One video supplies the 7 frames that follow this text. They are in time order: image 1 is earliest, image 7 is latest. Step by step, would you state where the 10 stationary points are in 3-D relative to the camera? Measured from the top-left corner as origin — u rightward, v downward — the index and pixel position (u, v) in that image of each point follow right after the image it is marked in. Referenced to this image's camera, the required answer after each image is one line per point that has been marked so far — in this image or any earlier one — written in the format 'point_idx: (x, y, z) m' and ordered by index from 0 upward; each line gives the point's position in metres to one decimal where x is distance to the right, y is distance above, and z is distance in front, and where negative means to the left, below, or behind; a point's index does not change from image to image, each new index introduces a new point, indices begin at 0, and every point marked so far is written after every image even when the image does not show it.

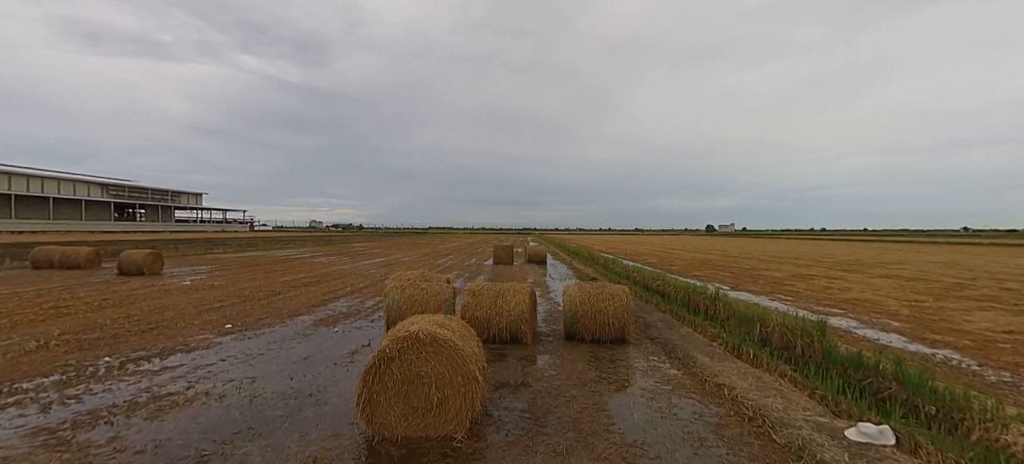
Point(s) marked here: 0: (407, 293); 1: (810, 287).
0: (-1.7, -1.0, +6.7) m
1: (+9.4, -1.8, +12.7) m
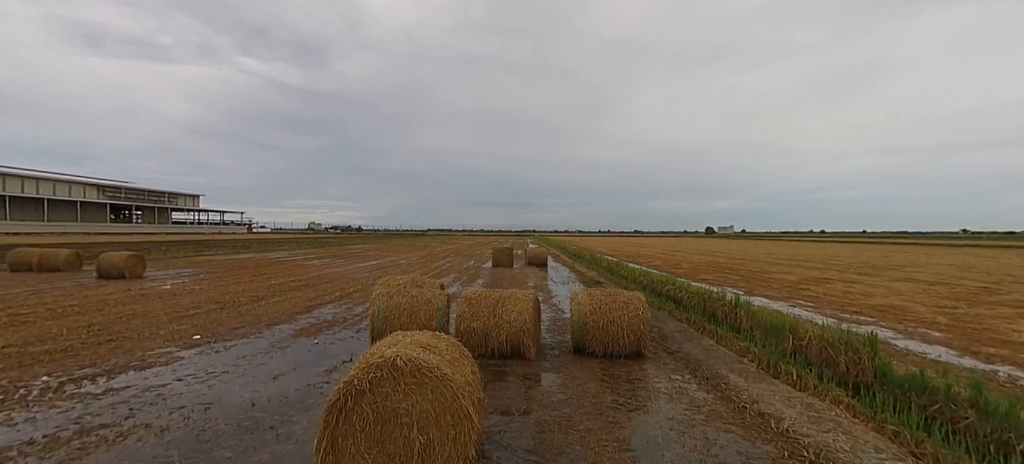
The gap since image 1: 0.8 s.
0: (-1.7, -1.0, +5.9) m
1: (+9.4, -1.8, +12.0) m
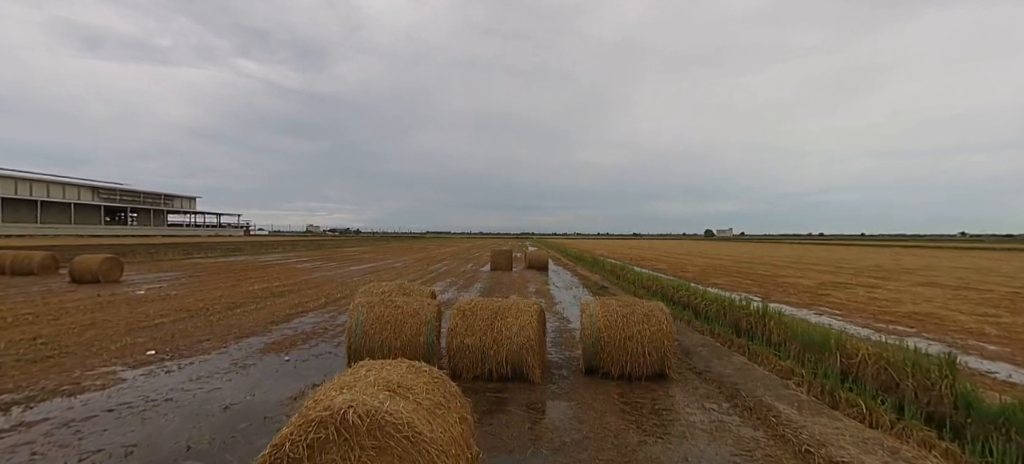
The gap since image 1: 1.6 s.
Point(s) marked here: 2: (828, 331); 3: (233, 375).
0: (-1.7, -1.0, +5.1) m
1: (+9.4, -1.8, +11.2) m
2: (+4.8, -1.5, +6.1) m
3: (-3.5, -1.8, +5.1) m
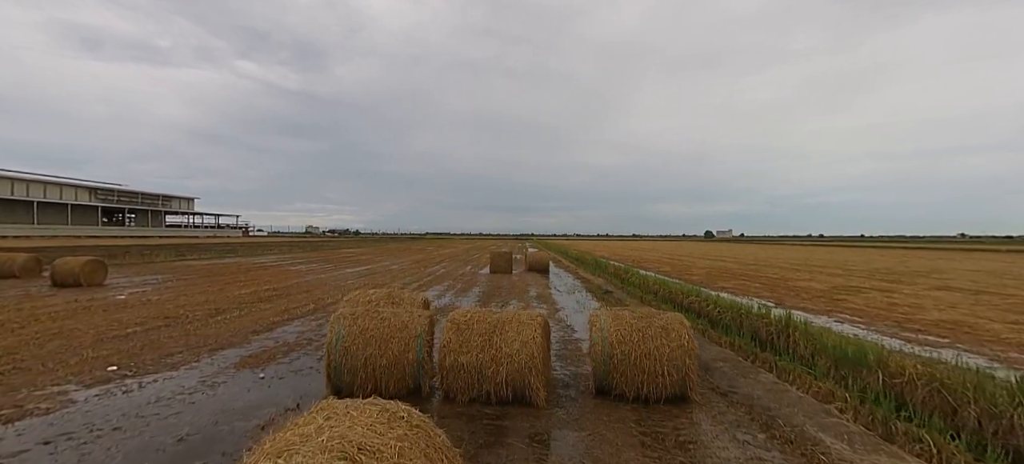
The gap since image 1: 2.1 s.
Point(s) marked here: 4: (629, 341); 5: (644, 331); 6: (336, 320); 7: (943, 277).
0: (-1.7, -1.0, +4.5) m
1: (+9.4, -1.9, +10.6) m
2: (+4.8, -1.5, +5.5) m
3: (-3.5, -1.8, +4.5) m
4: (+1.2, -1.2, +4.3) m
5: (+1.4, -1.1, +4.3) m
6: (-2.0, -1.0, +4.6) m
7: (+18.3, -1.9, +17.0) m
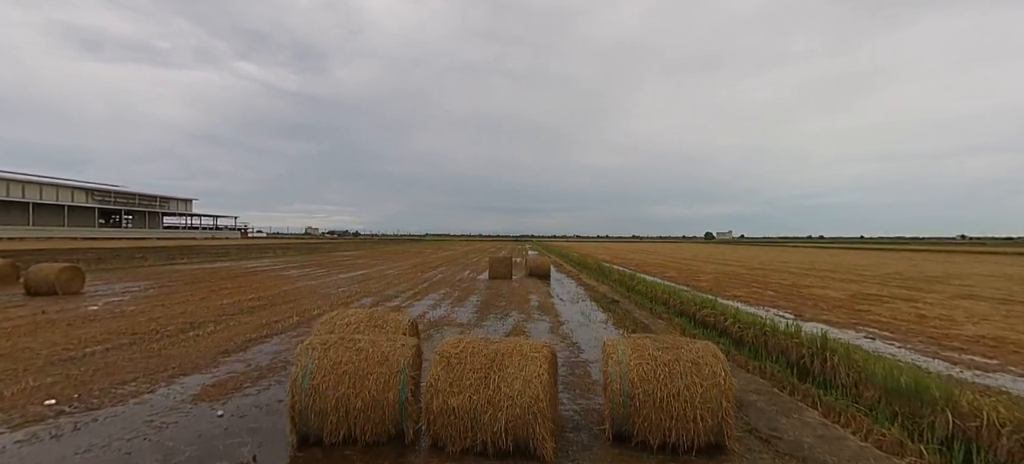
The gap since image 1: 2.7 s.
0: (-1.7, -1.2, +3.8) m
1: (+9.4, -2.0, +9.9) m
2: (+4.8, -1.7, +4.8) m
3: (-3.5, -2.0, +3.8) m
4: (+1.3, -1.3, +3.6) m
5: (+1.4, -1.2, +3.6) m
6: (-2.0, -1.1, +3.9) m
7: (+18.3, -2.1, +16.3) m
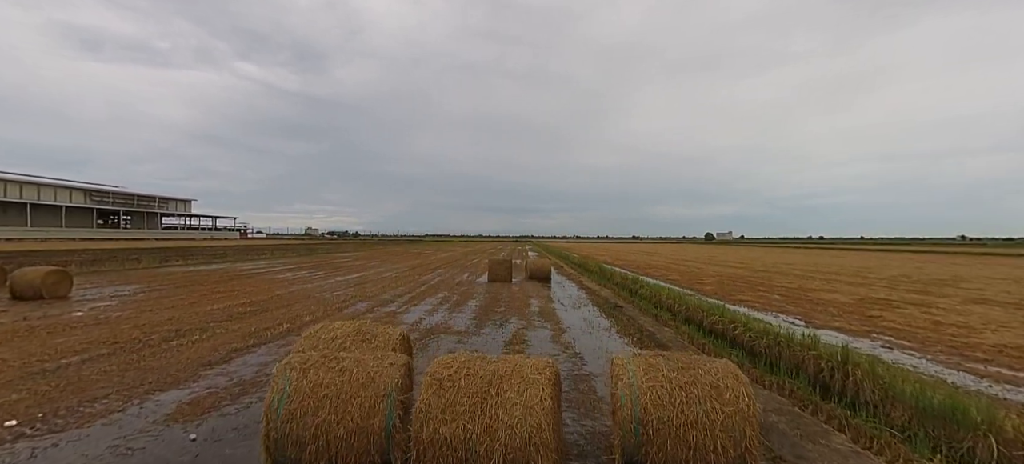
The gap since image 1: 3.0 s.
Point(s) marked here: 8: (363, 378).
0: (-1.7, -1.3, +3.4) m
1: (+9.4, -2.1, +9.5) m
2: (+4.8, -1.7, +4.4) m
3: (-3.5, -2.1, +3.4) m
4: (+1.2, -1.4, +3.2) m
5: (+1.4, -1.3, +3.3) m
6: (-2.0, -1.2, +3.5) m
7: (+18.3, -2.2, +16.0) m
8: (-1.3, -1.2, +3.4) m
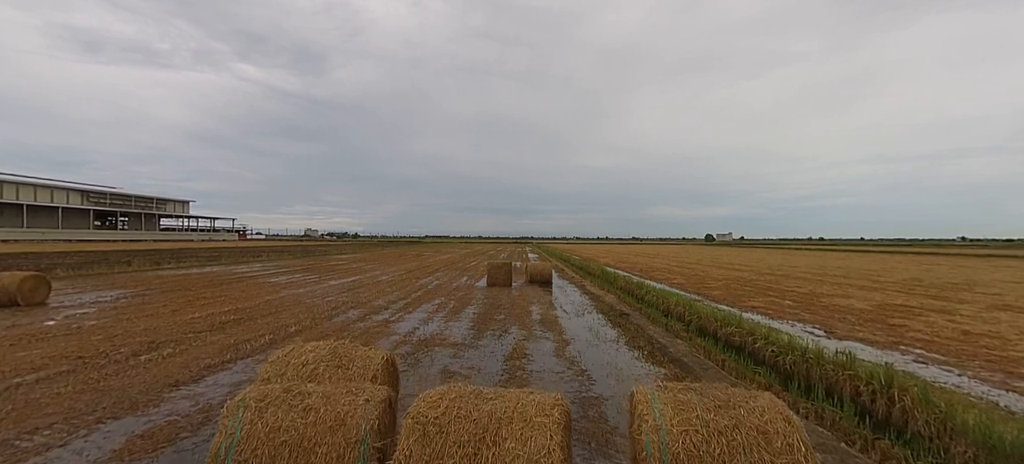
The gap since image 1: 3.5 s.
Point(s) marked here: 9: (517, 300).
0: (-1.7, -1.3, +2.8) m
1: (+9.4, -2.2, +8.9) m
2: (+4.8, -1.8, +3.8) m
3: (-3.5, -2.1, +2.8) m
4: (+1.3, -1.4, +2.6) m
5: (+1.4, -1.3, +2.7) m
6: (-2.0, -1.3, +2.9) m
7: (+18.3, -2.3, +15.4) m
8: (-1.3, -1.3, +2.8) m
9: (+0.2, -2.2, +13.3) m
